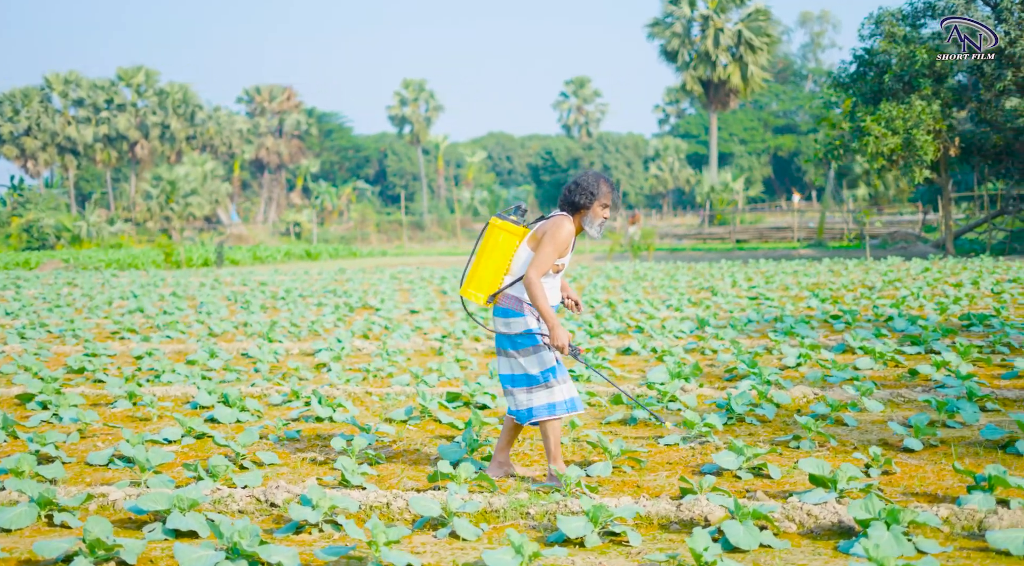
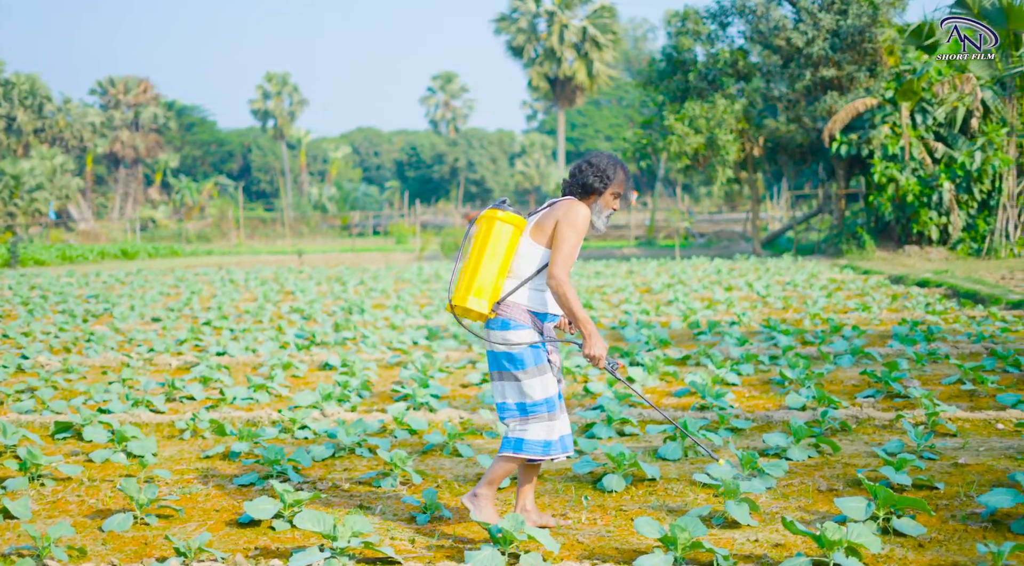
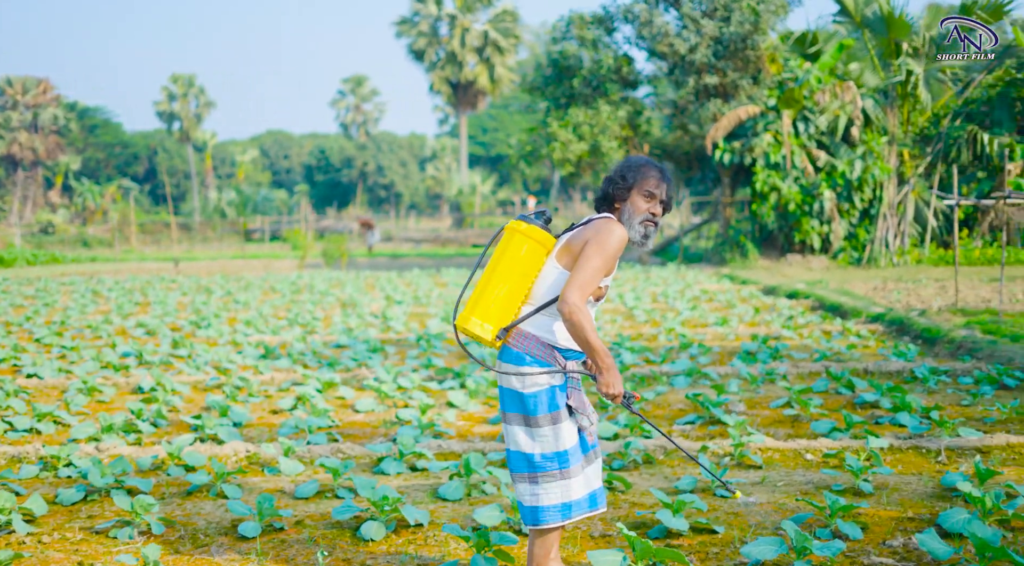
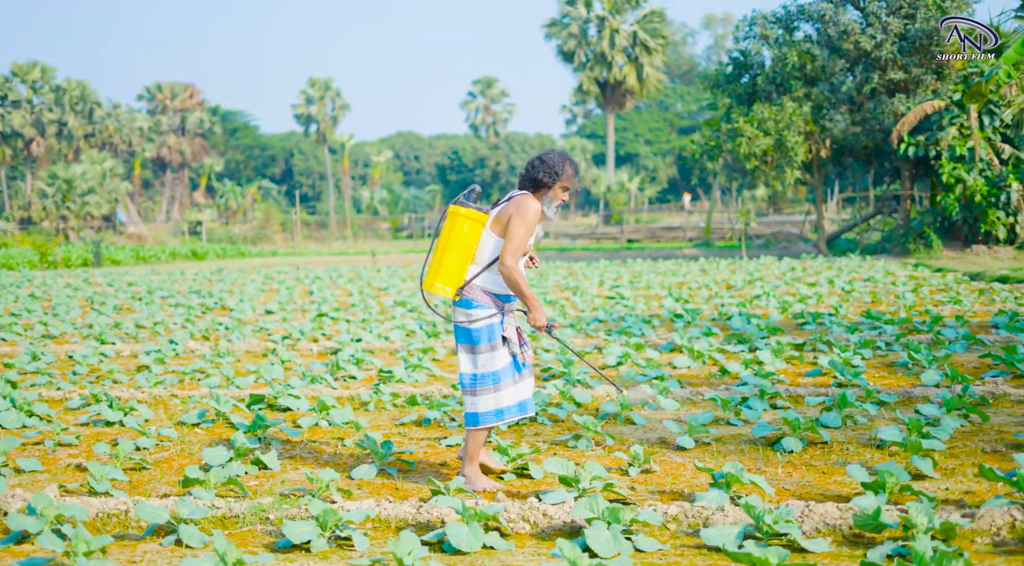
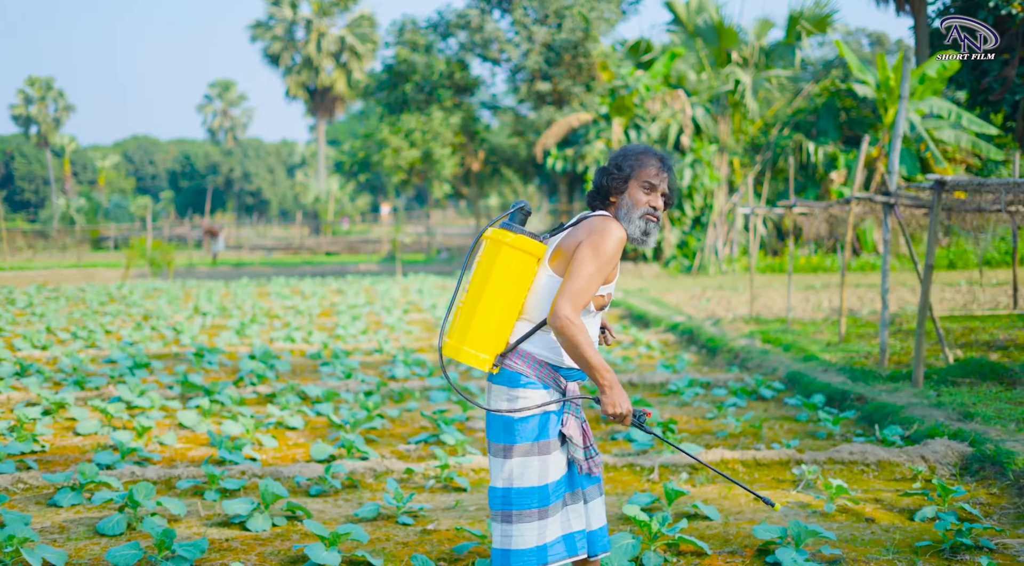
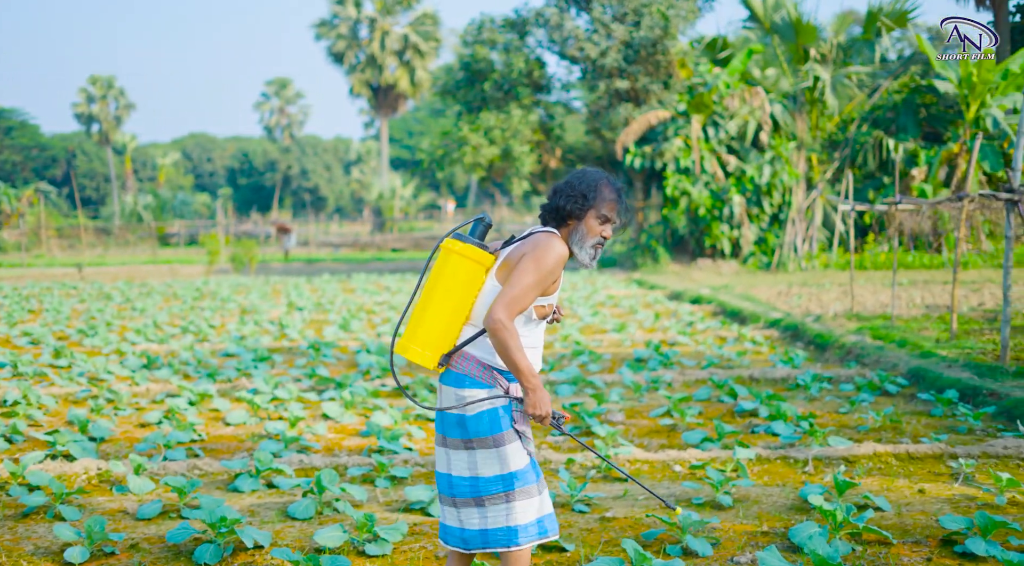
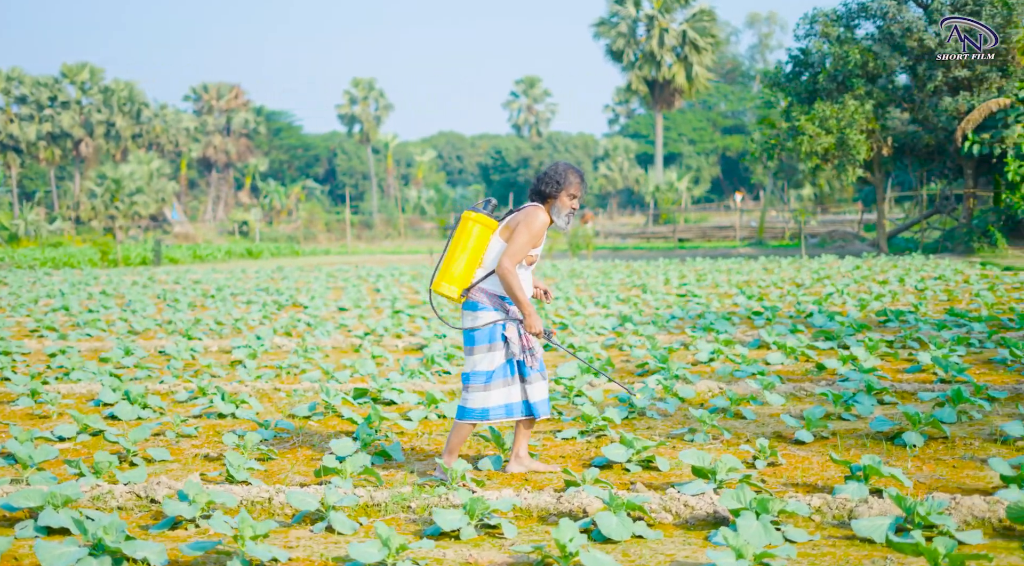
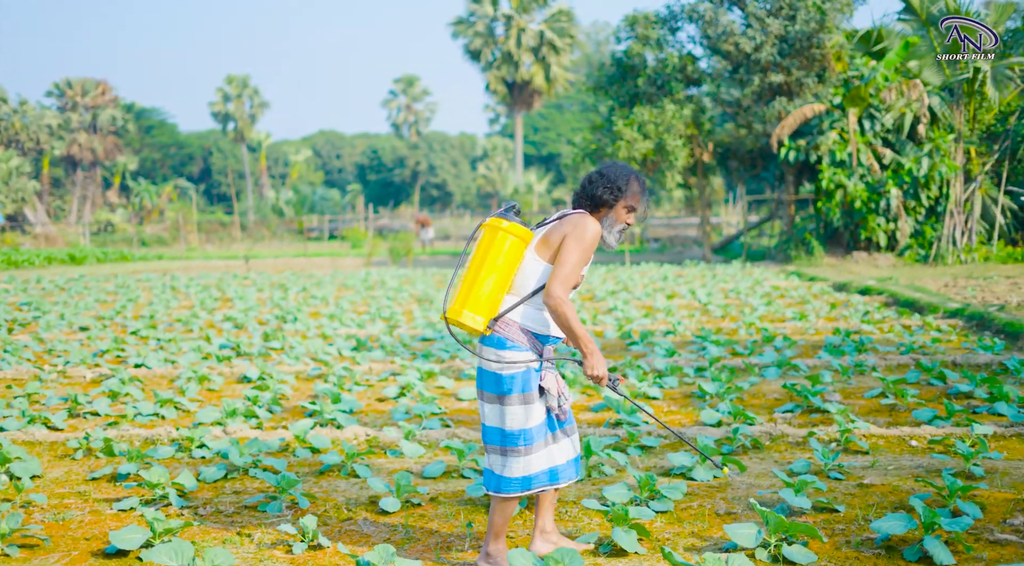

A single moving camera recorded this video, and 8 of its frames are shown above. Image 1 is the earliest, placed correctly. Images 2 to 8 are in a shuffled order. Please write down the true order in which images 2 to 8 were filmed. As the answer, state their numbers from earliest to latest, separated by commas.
7, 4, 2, 8, 3, 6, 5
